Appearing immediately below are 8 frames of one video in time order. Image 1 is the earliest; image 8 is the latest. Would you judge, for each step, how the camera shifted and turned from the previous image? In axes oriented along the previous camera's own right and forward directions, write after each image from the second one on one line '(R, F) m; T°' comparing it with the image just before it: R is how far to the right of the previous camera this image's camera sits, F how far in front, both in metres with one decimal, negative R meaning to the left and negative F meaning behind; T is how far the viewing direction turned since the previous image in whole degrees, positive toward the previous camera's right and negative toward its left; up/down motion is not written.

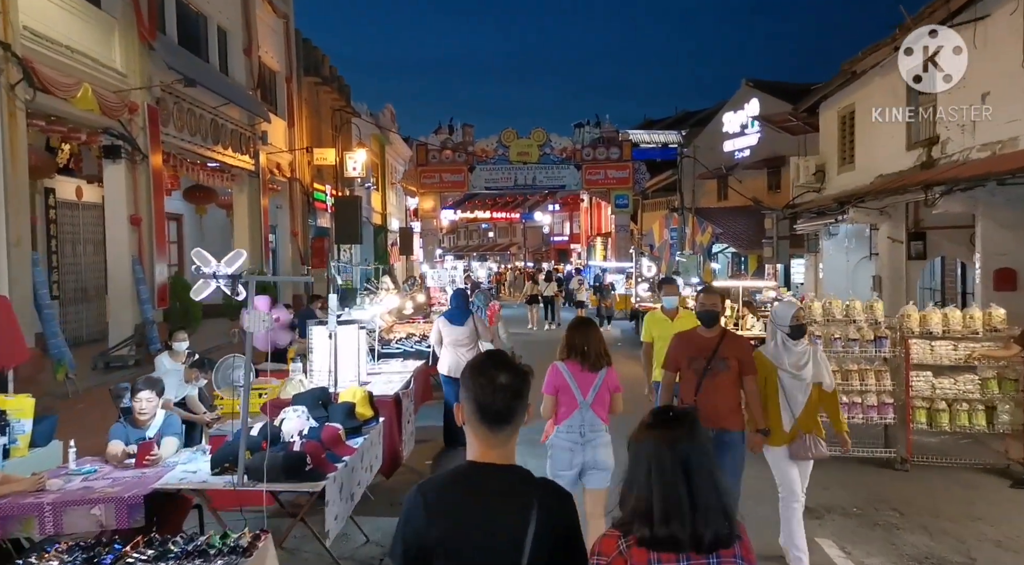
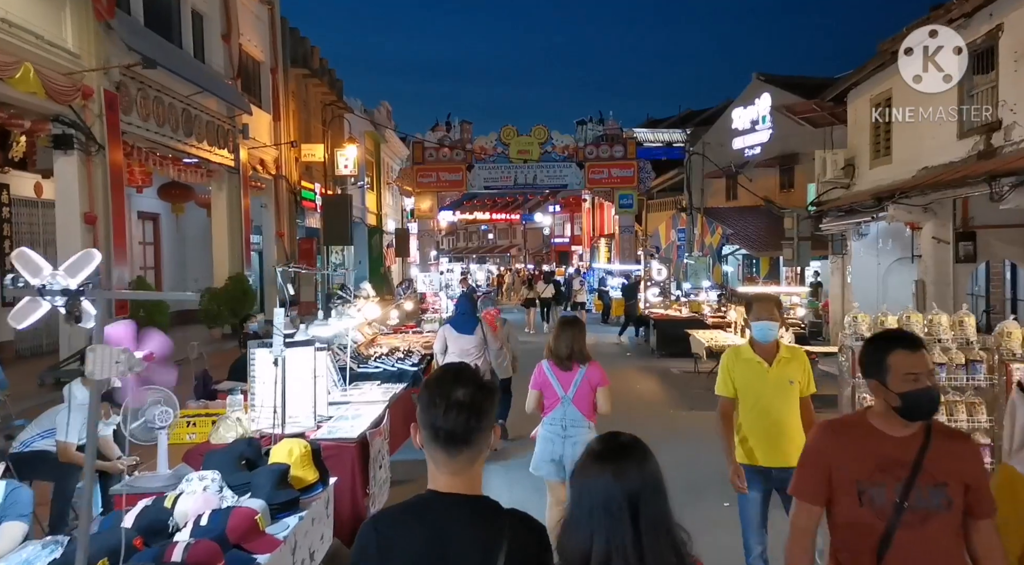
(0.0, +1.3) m; 0°
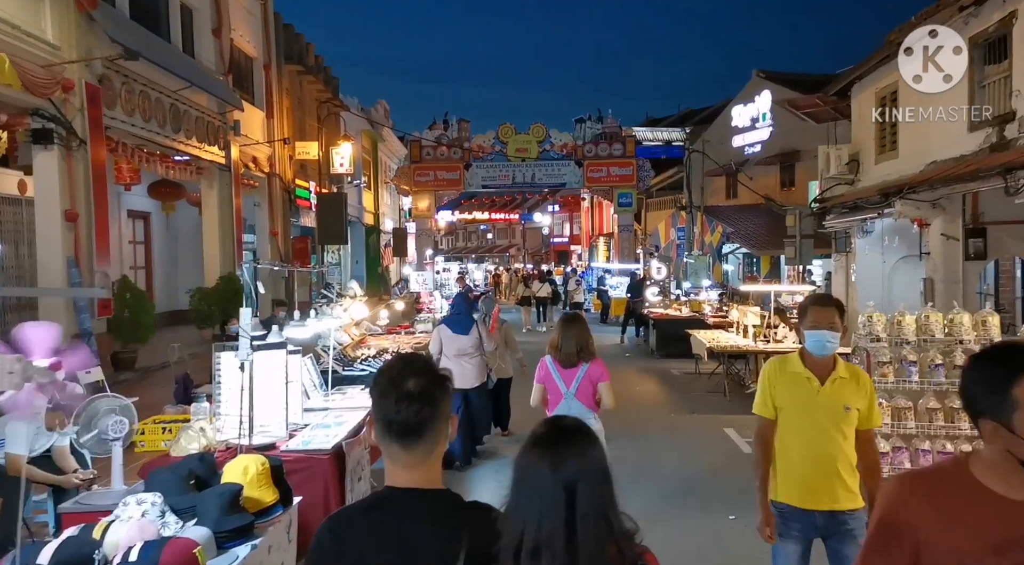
(+0.1, +0.4) m; 0°
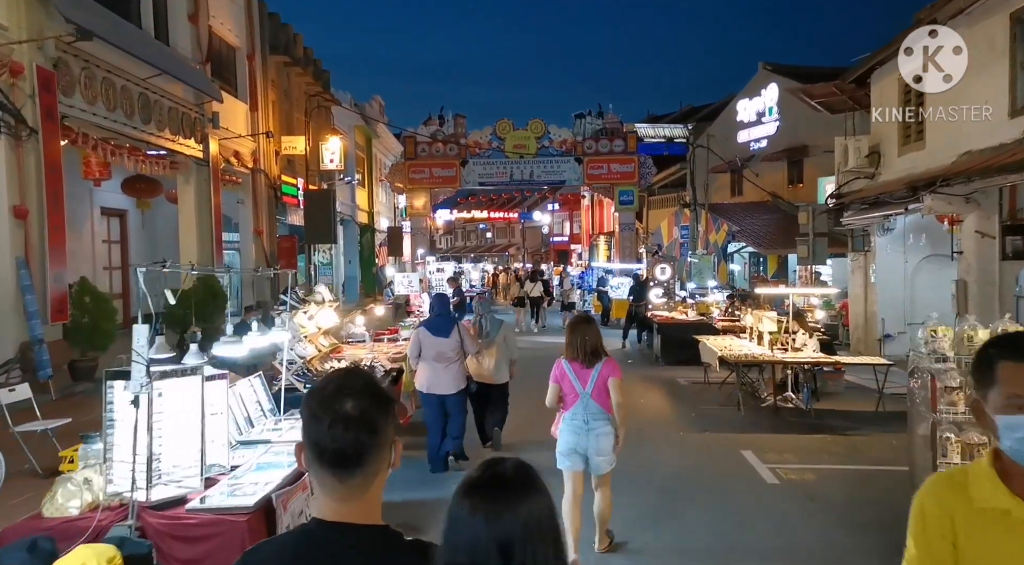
(+0.1, +1.0) m; 0°
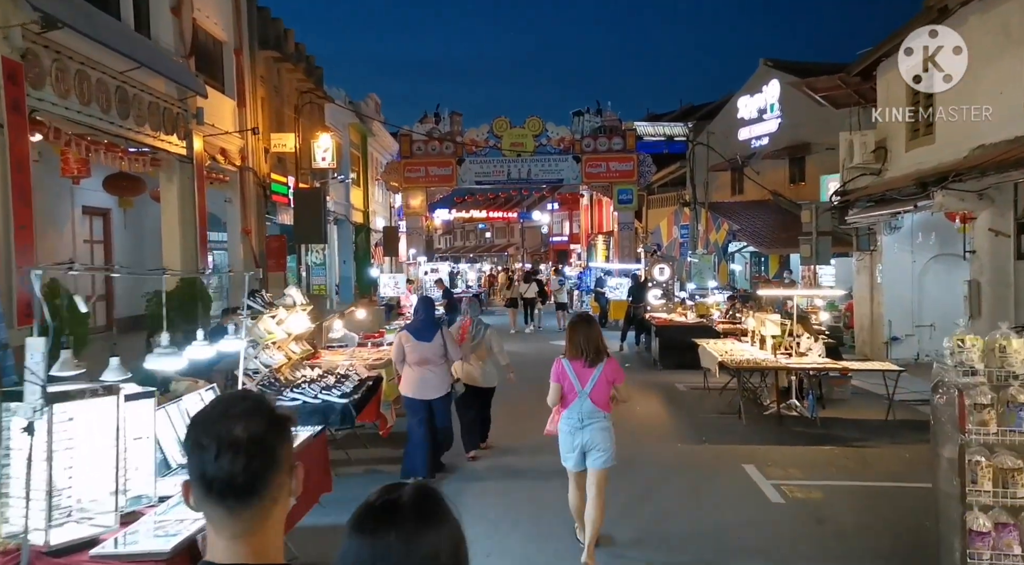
(+0.1, +0.5) m; 0°
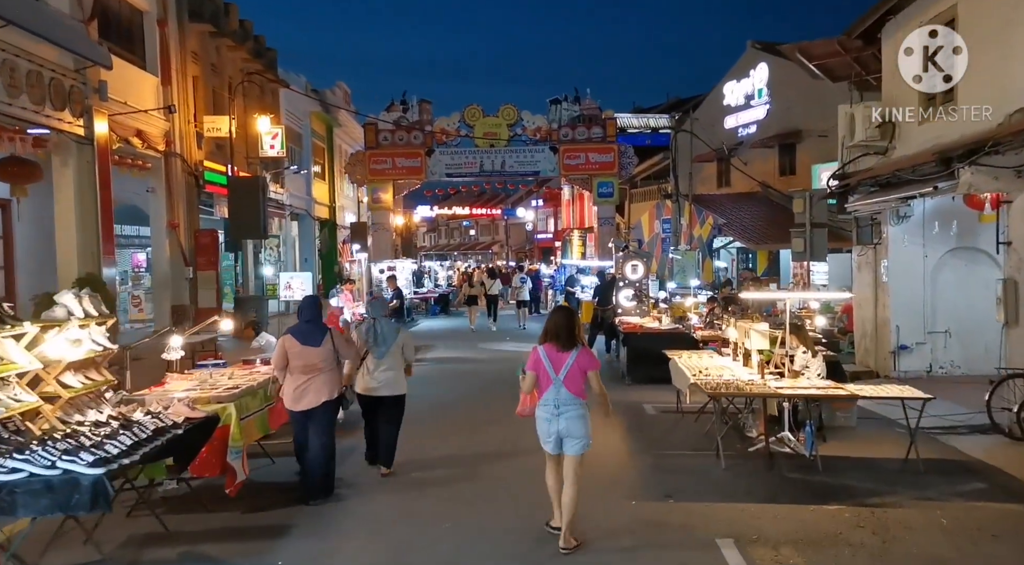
(+0.7, +2.0) m; +1°
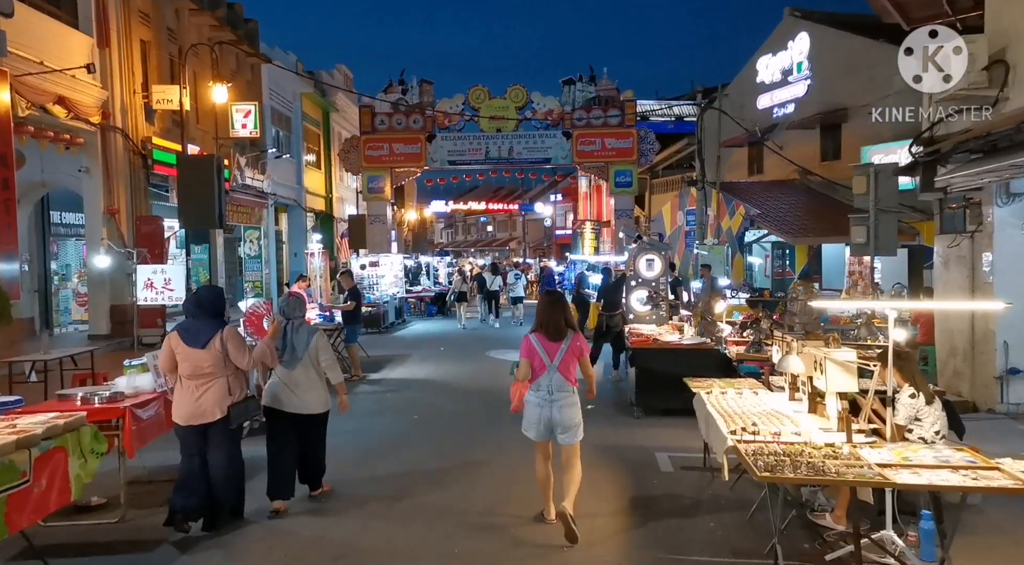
(+0.5, +2.7) m; -2°
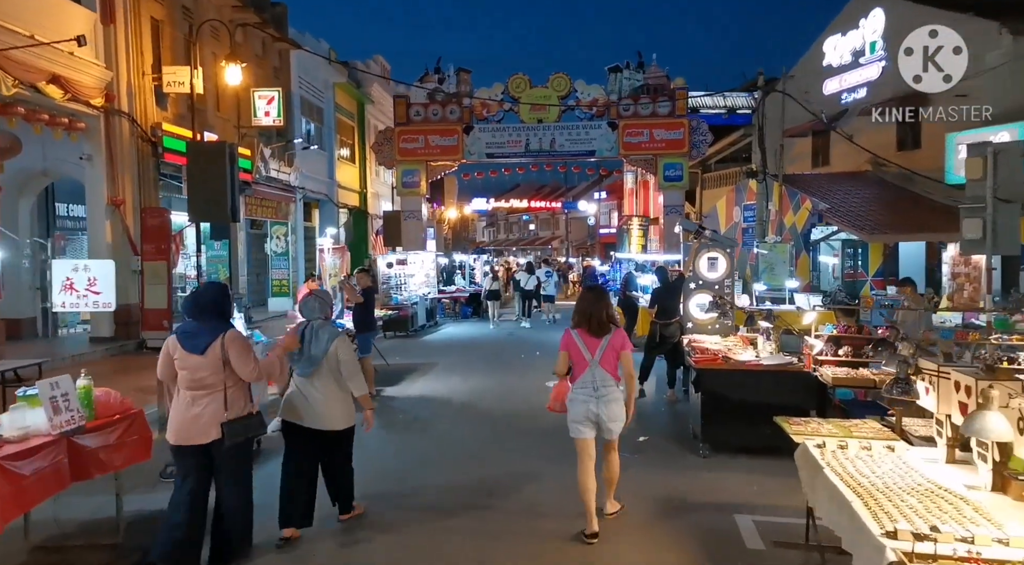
(+0.1, +1.6) m; -3°
